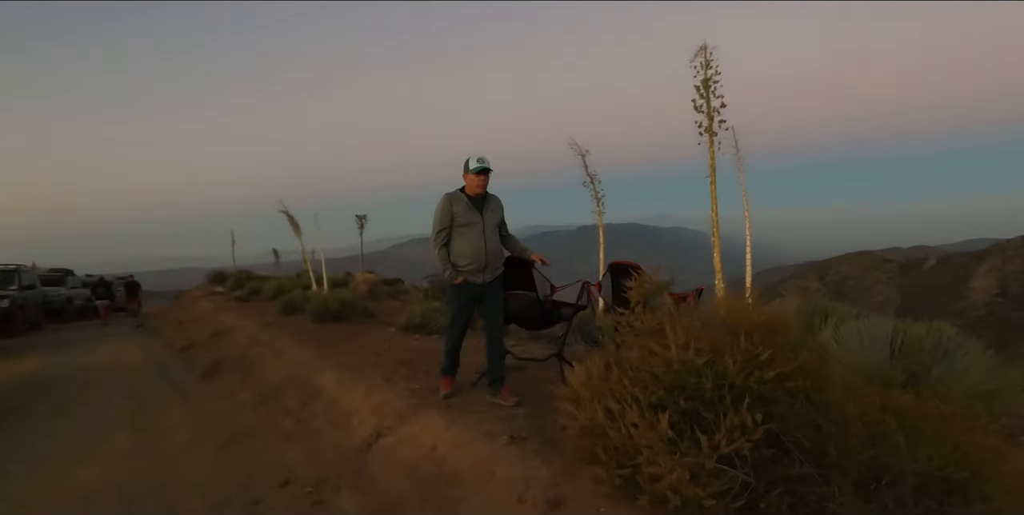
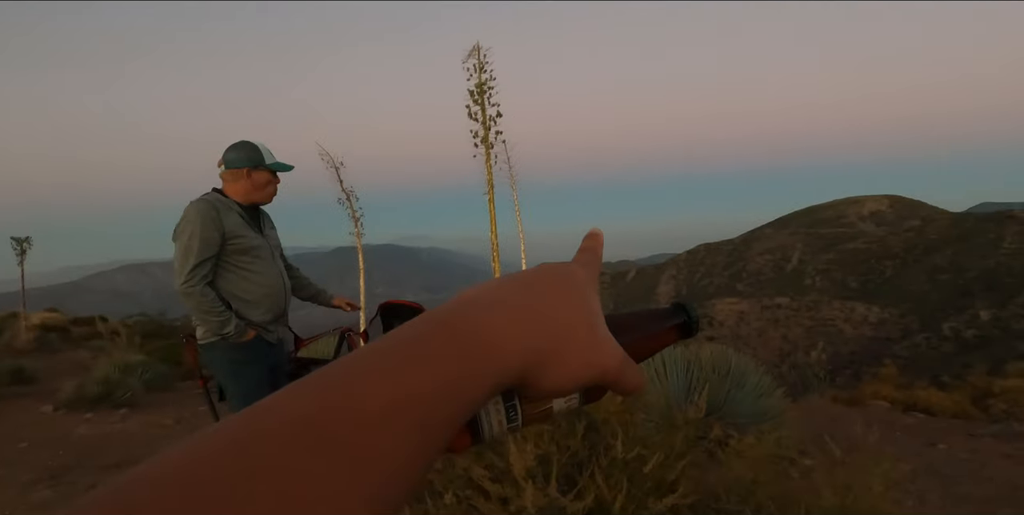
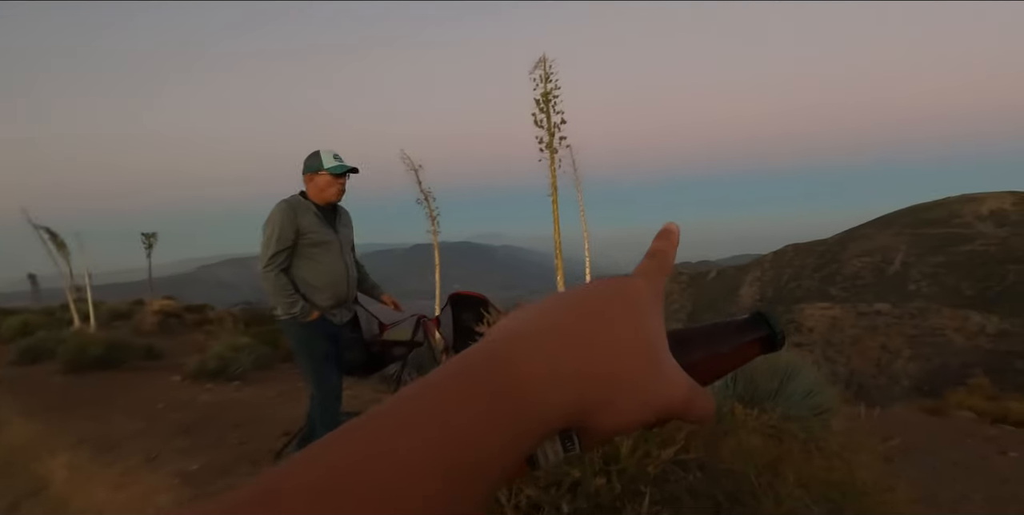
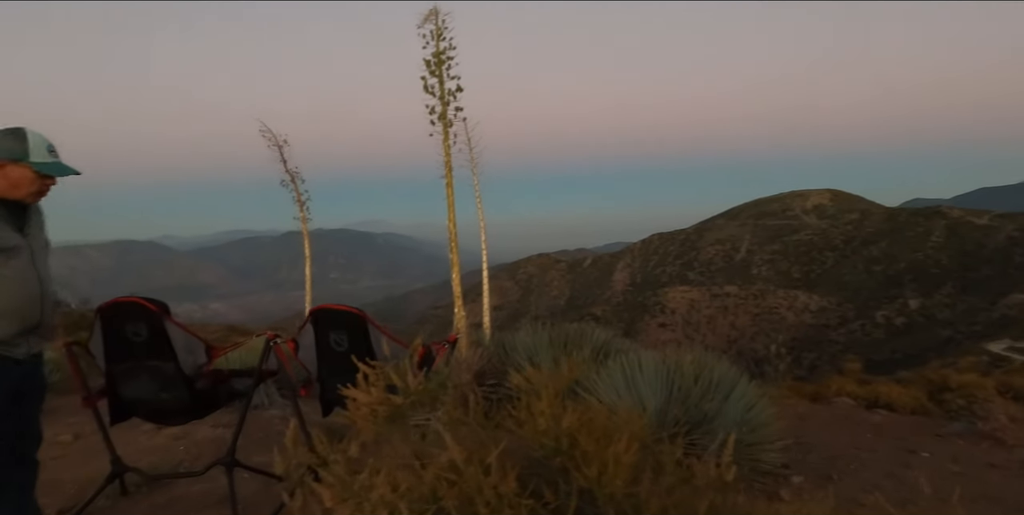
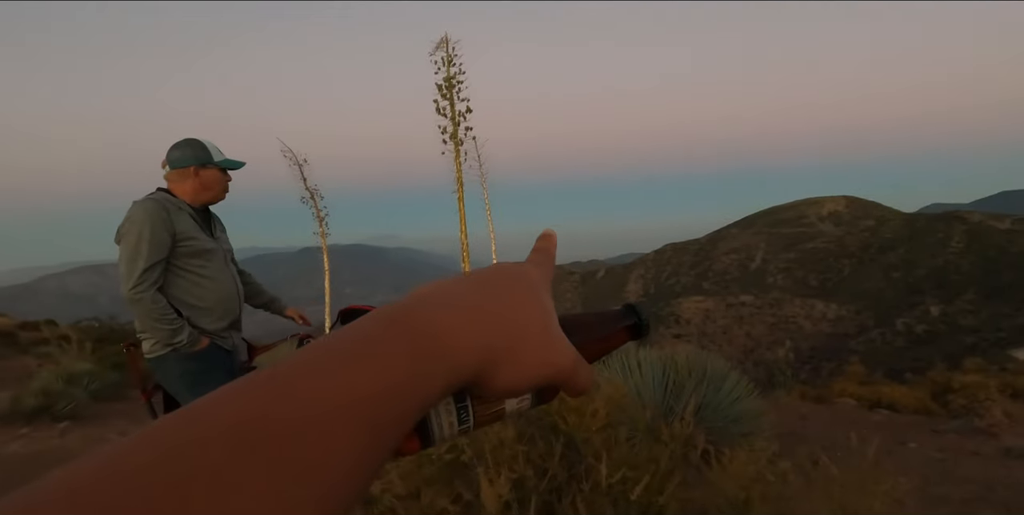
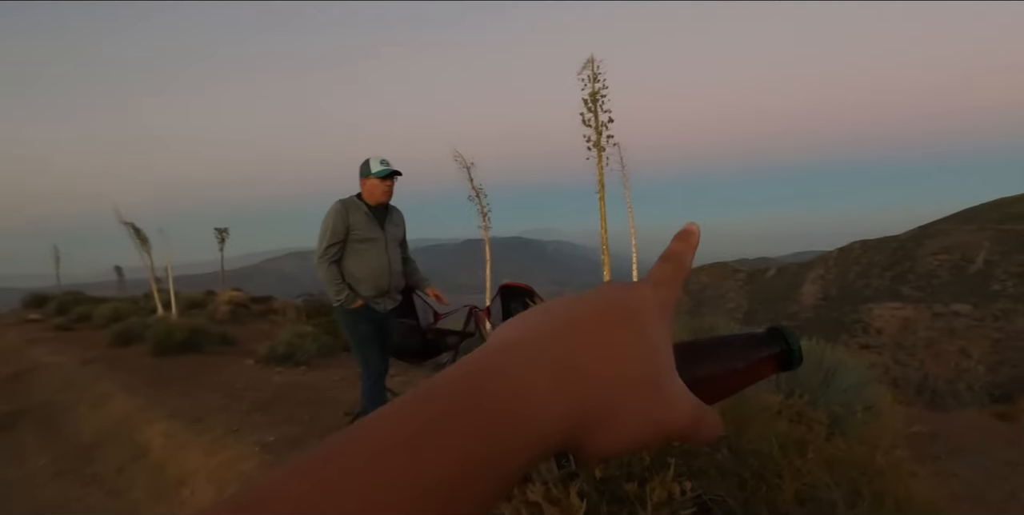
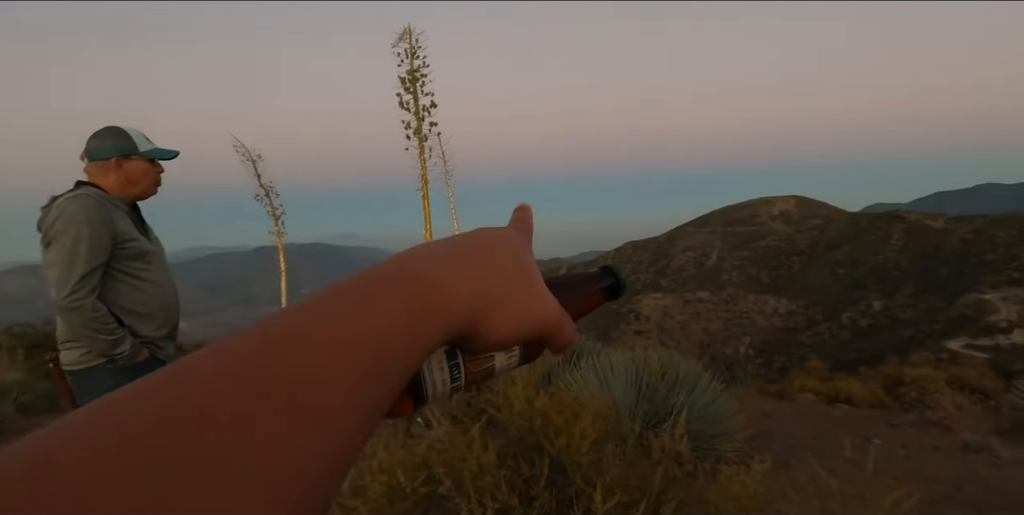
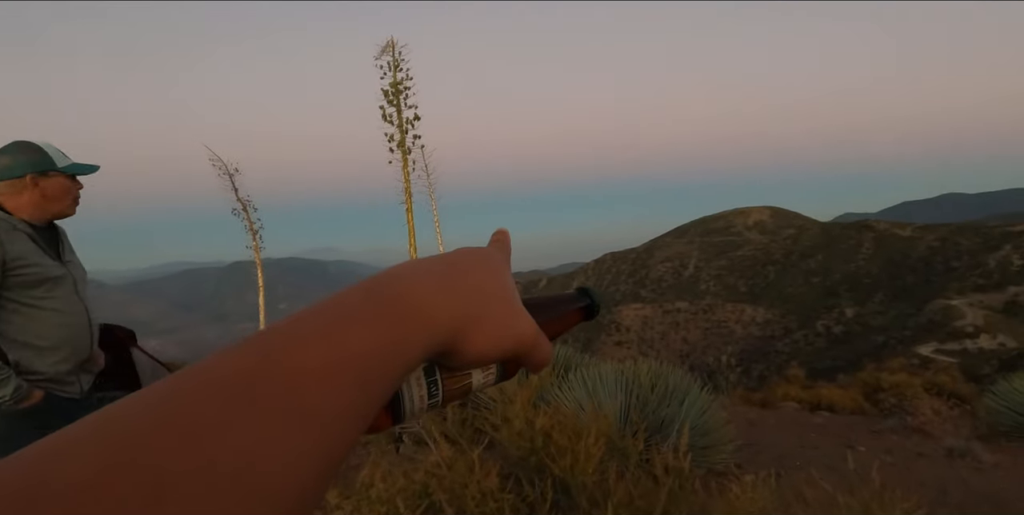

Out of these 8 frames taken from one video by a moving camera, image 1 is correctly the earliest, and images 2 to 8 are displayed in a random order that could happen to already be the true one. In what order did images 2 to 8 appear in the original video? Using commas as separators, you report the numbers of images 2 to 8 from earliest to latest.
6, 3, 2, 5, 7, 8, 4
